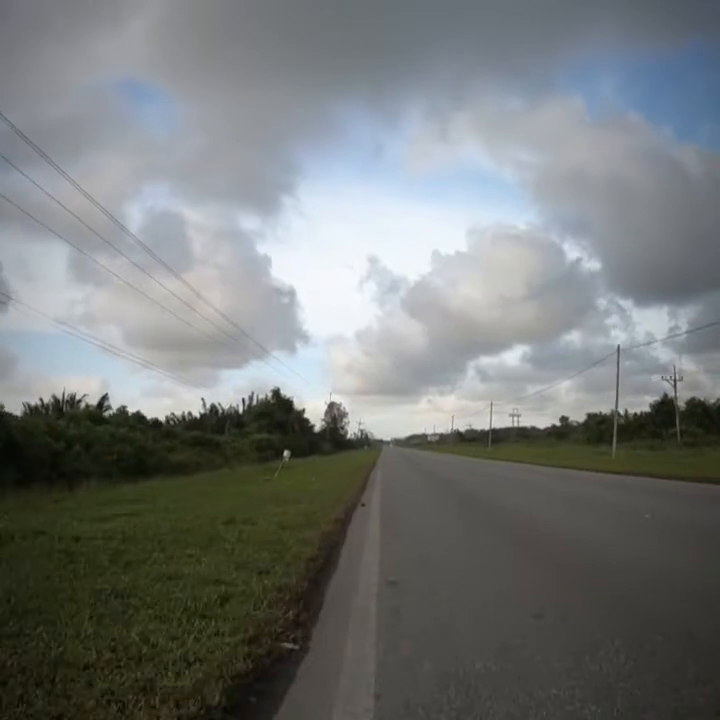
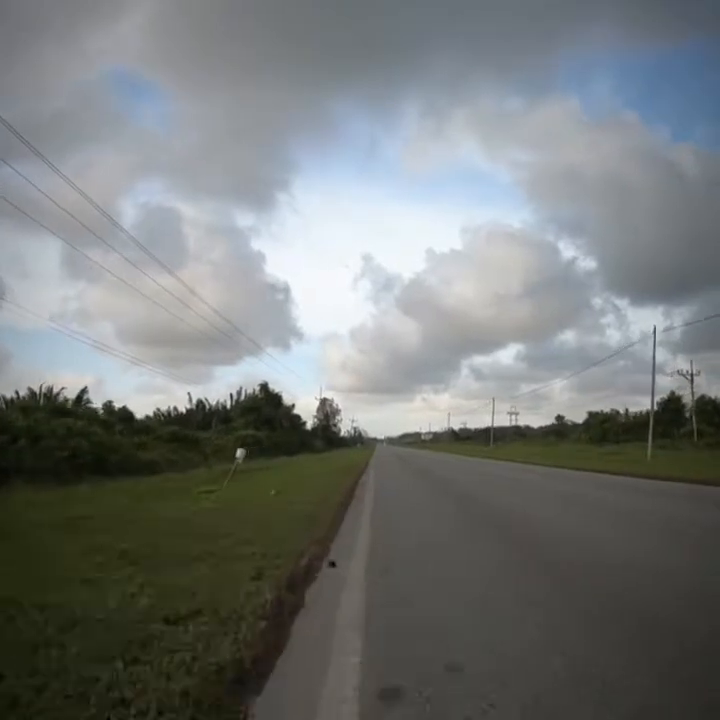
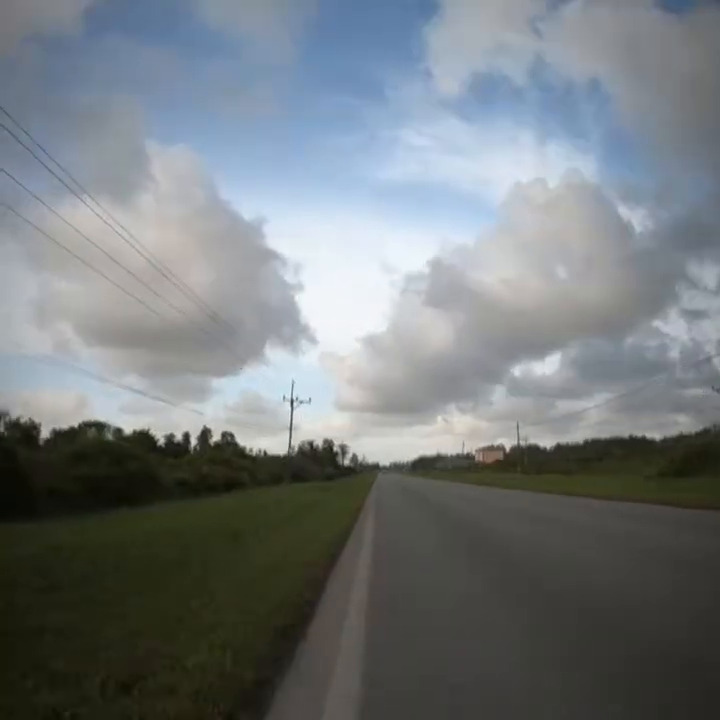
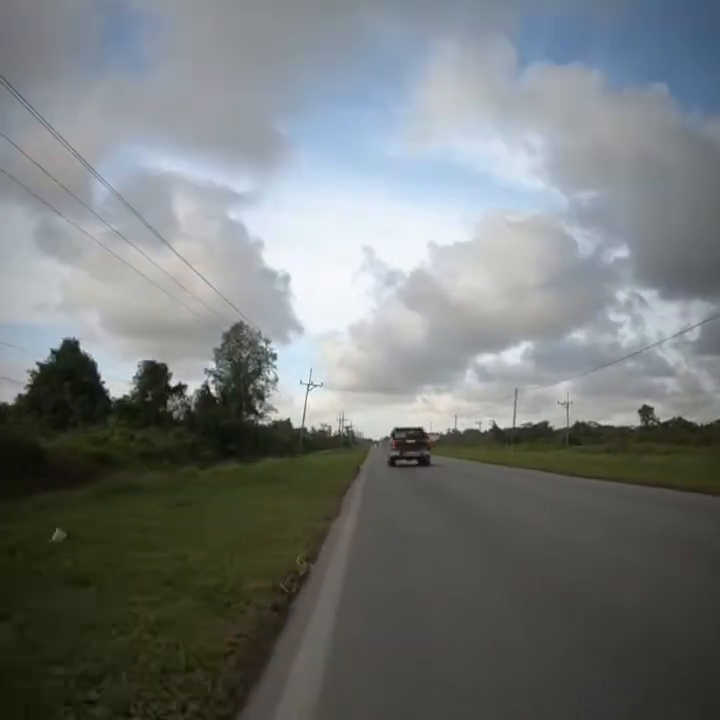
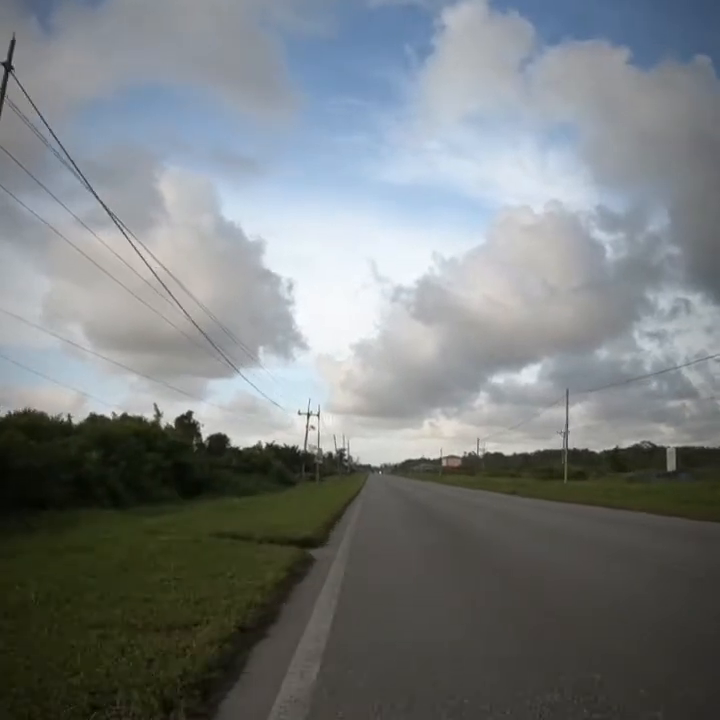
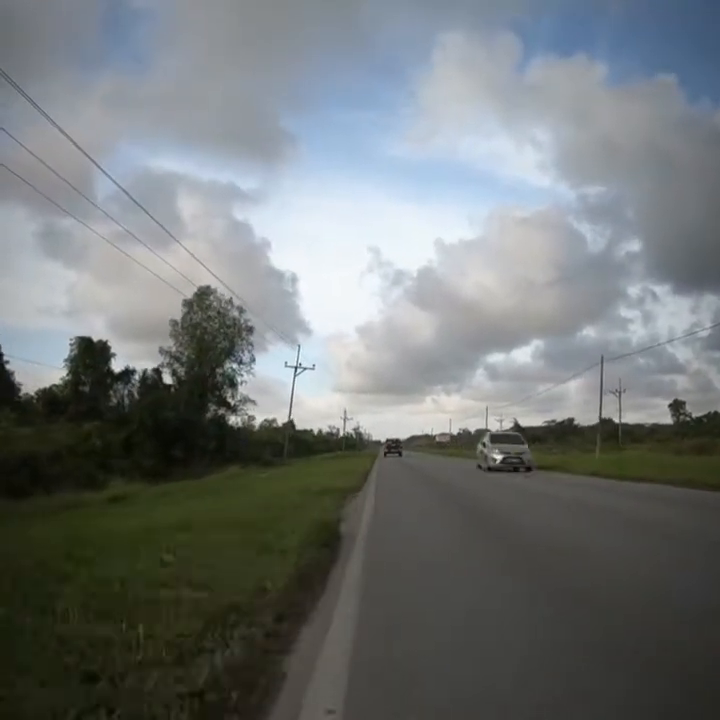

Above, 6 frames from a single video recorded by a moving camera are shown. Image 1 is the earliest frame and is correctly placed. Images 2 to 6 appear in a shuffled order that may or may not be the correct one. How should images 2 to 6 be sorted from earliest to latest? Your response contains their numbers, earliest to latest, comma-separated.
2, 4, 6, 5, 3
